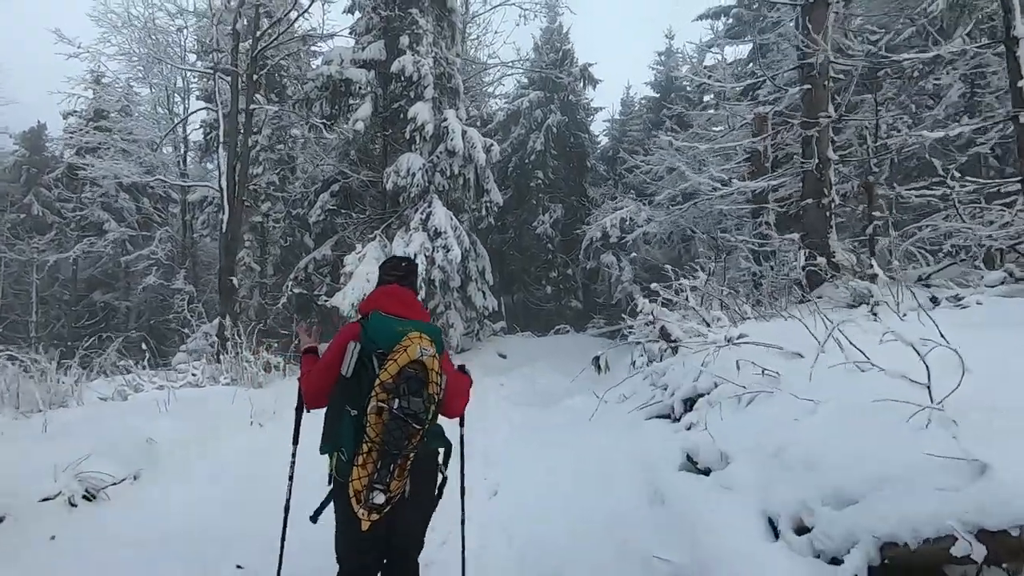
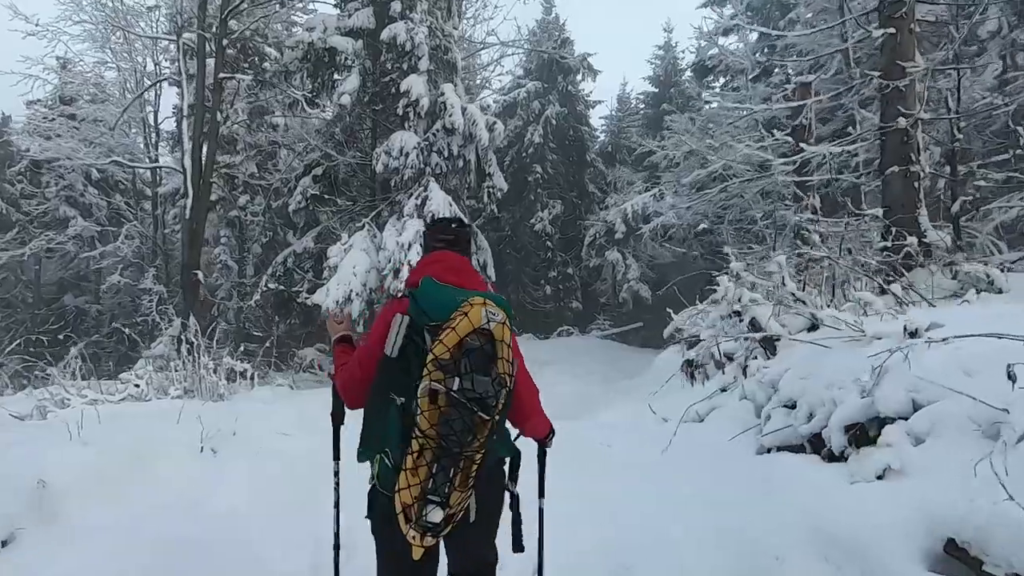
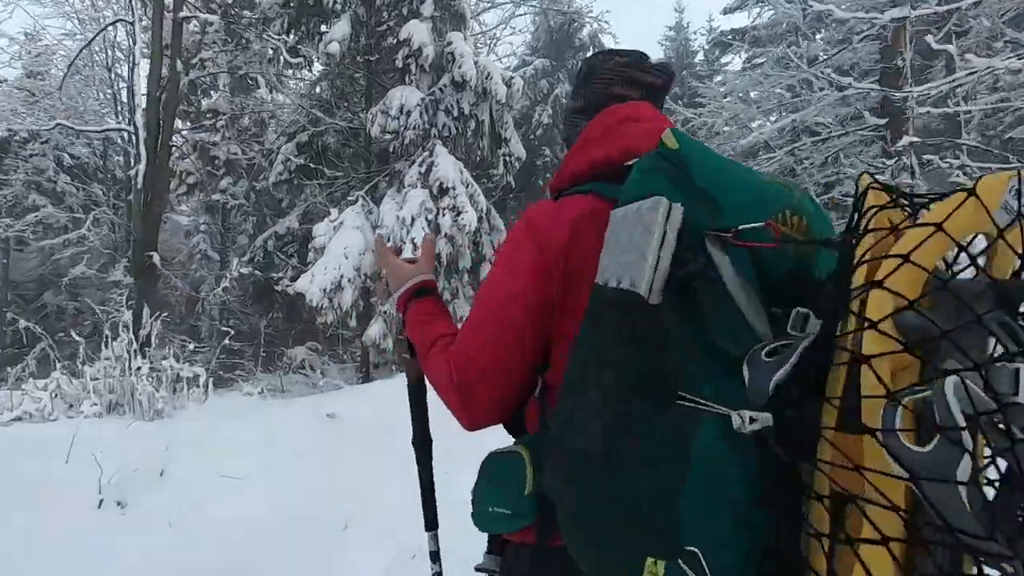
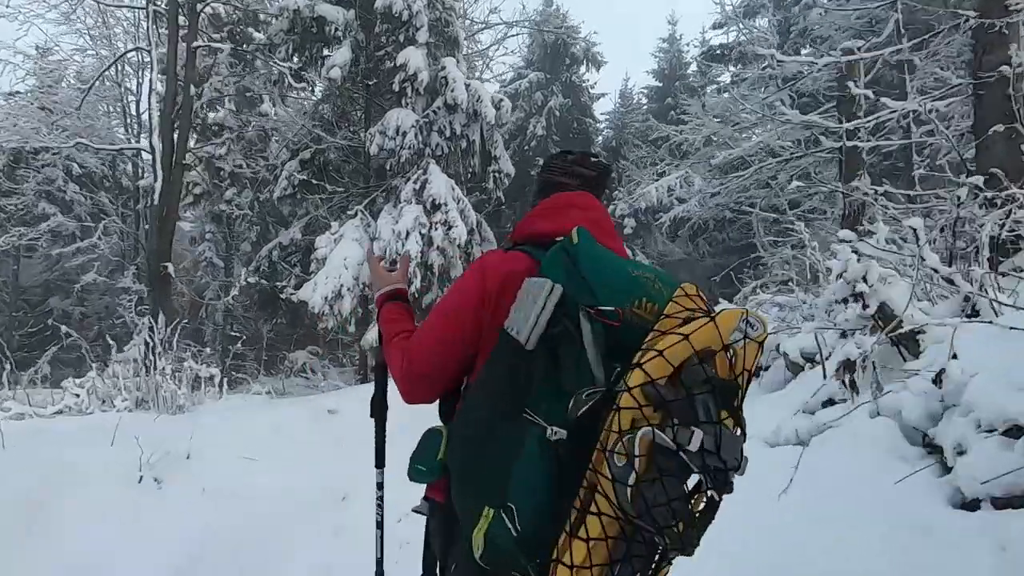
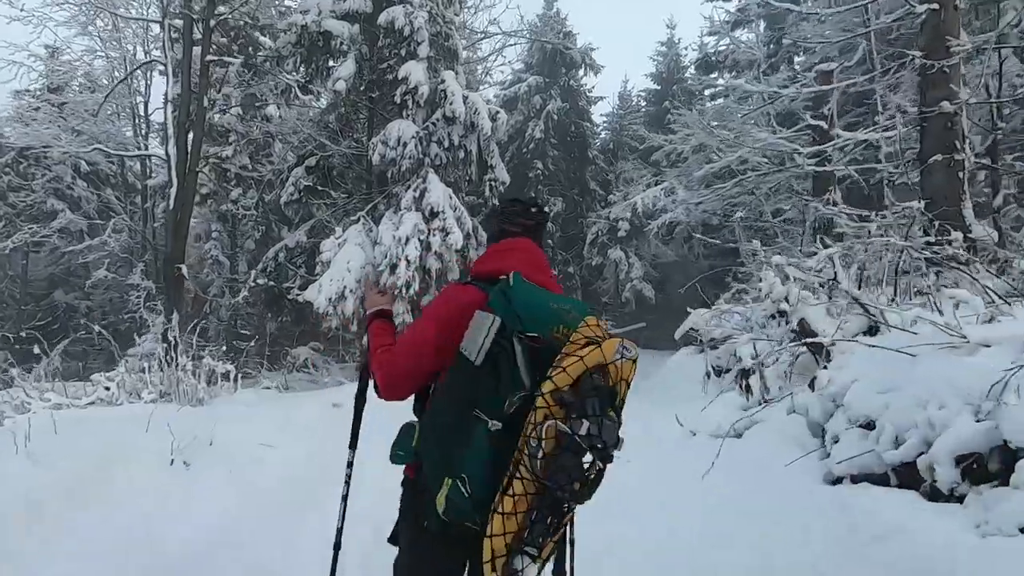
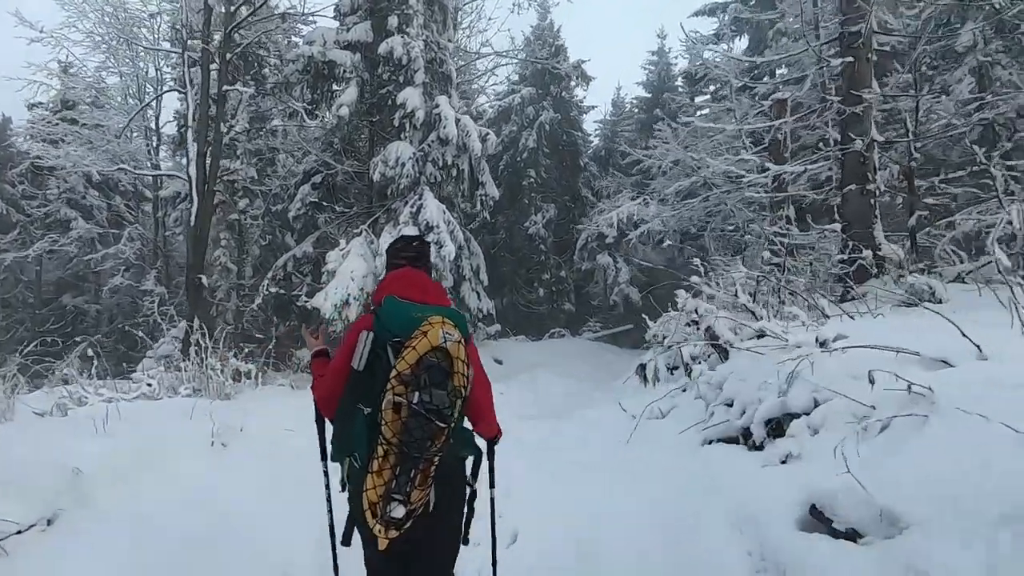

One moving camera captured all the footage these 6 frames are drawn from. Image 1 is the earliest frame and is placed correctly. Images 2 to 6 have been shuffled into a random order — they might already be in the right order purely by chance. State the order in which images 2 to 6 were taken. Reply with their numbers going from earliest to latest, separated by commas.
6, 2, 5, 4, 3
